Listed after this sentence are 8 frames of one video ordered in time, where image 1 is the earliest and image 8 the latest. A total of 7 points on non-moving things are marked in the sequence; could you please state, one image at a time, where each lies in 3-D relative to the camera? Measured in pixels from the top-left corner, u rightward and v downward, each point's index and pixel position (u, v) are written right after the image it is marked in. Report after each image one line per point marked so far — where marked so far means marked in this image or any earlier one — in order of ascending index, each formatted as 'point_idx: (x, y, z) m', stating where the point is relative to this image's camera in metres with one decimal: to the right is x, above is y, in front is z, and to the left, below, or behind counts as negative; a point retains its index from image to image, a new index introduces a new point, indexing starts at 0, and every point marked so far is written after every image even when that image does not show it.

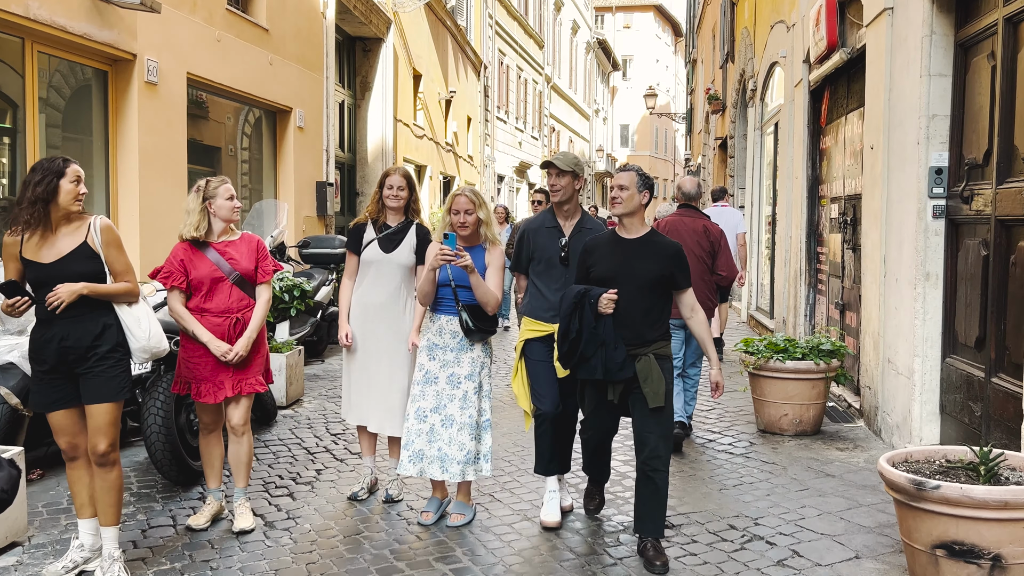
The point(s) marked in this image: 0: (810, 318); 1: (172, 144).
0: (+3.0, -0.3, +8.8) m
1: (-2.8, +1.2, +7.3) m
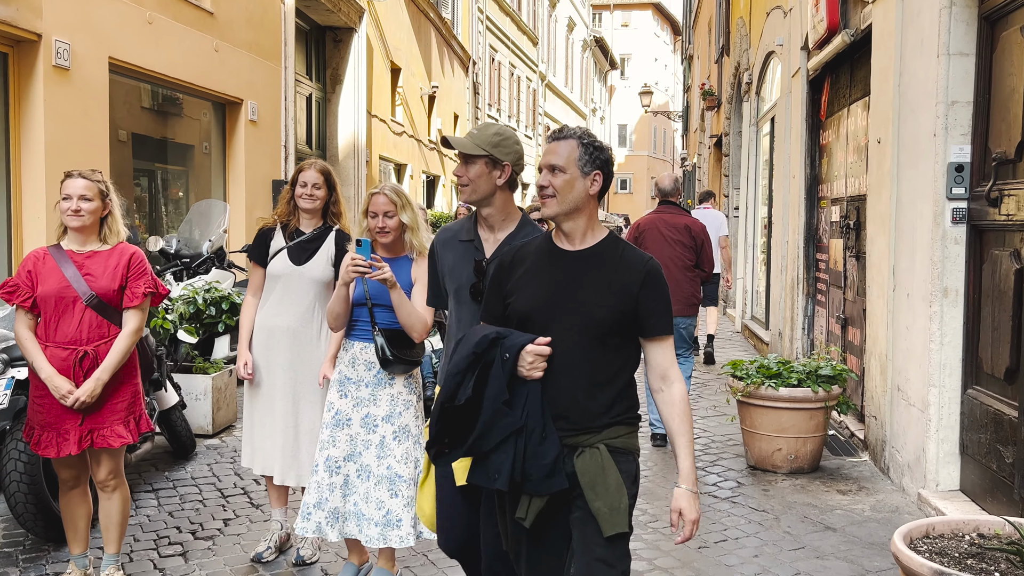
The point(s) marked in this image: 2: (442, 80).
0: (+2.7, -0.4, +8.0) m
1: (-3.1, +1.1, +6.5) m
2: (-1.6, +4.6, +19.5) m
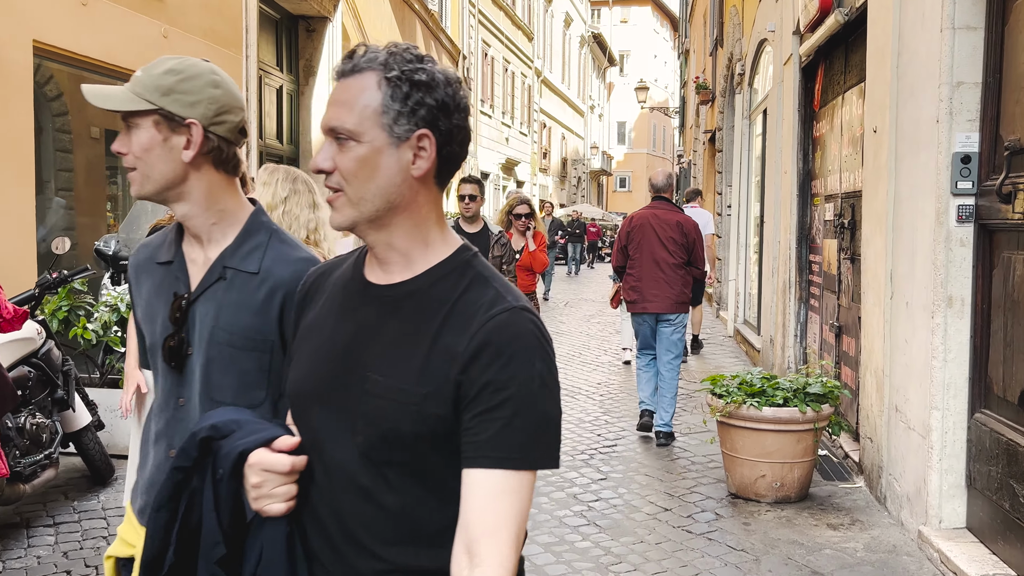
0: (+2.4, -0.4, +7.4) m
1: (-3.4, +1.1, +5.9) m
2: (-1.8, +4.6, +19.0) m
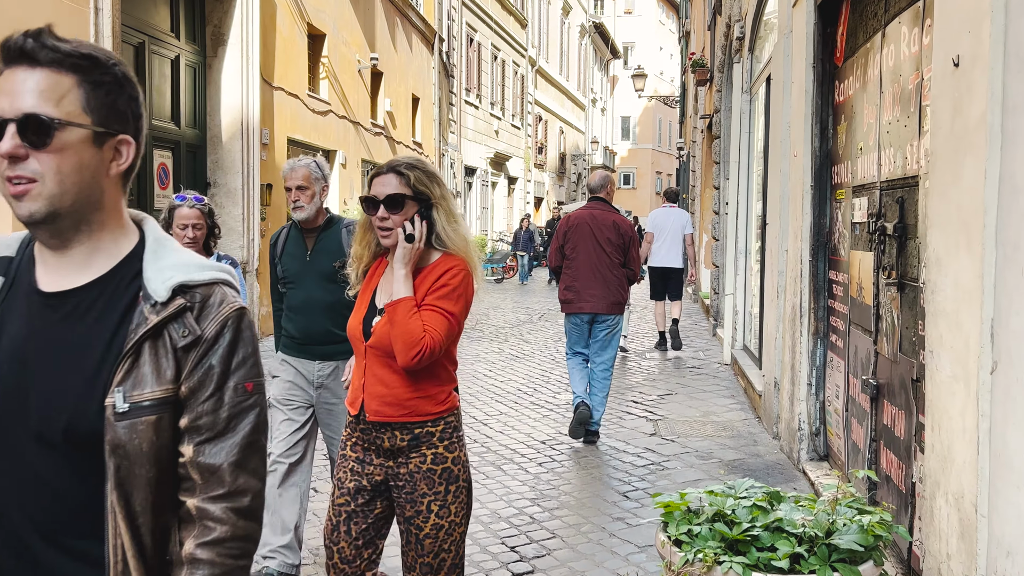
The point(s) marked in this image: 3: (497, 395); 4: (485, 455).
0: (+1.8, -0.6, +5.3) m
1: (-4.0, +0.9, +3.8) m
2: (-2.3, +4.5, +16.8) m
3: (-0.1, -0.9, +7.6) m
4: (-0.2, -1.1, +5.8) m
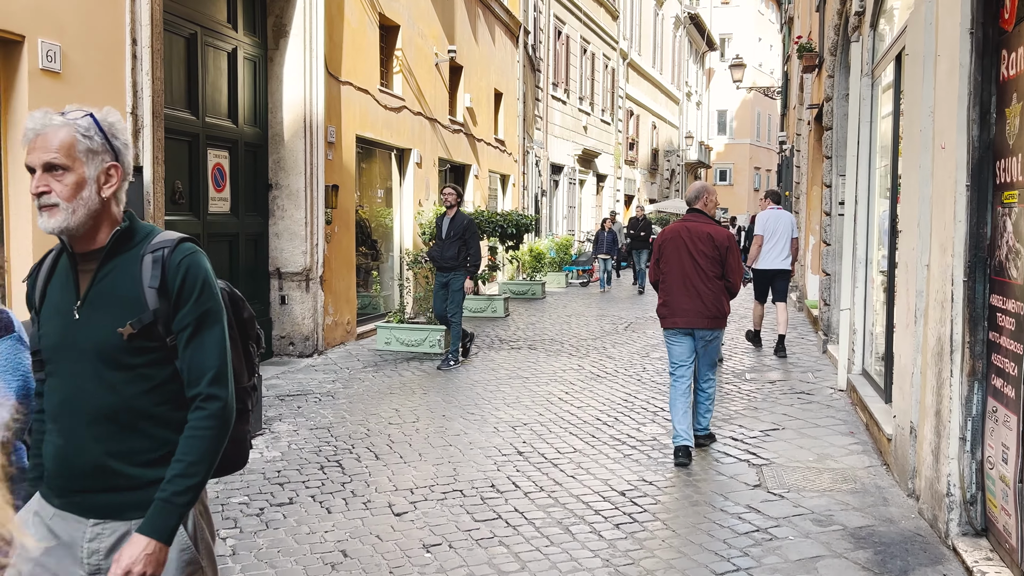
0: (+2.1, -0.7, +4.1) m
1: (-3.8, +0.8, +3.3) m
2: (-0.8, +4.4, +16.0) m
3: (+0.5, -1.0, +6.7) m
4: (+0.2, -1.2, +4.8) m
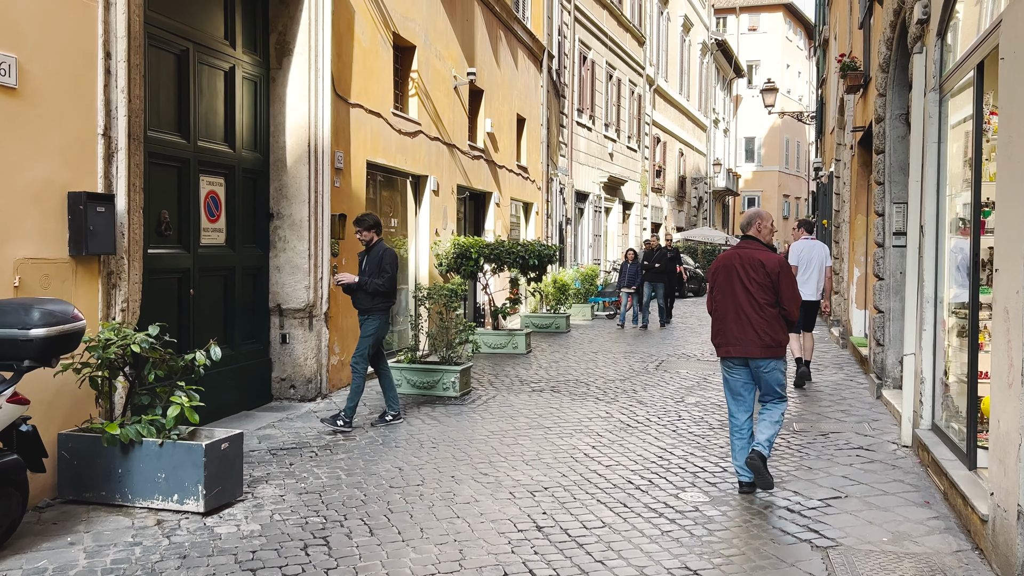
0: (+2.2, -1.0, +3.2) m
1: (-3.7, +0.6, +2.6) m
2: (-0.4, +3.8, +15.4) m
3: (+0.6, -1.3, +5.8) m
4: (+0.3, -1.4, +4.0) m
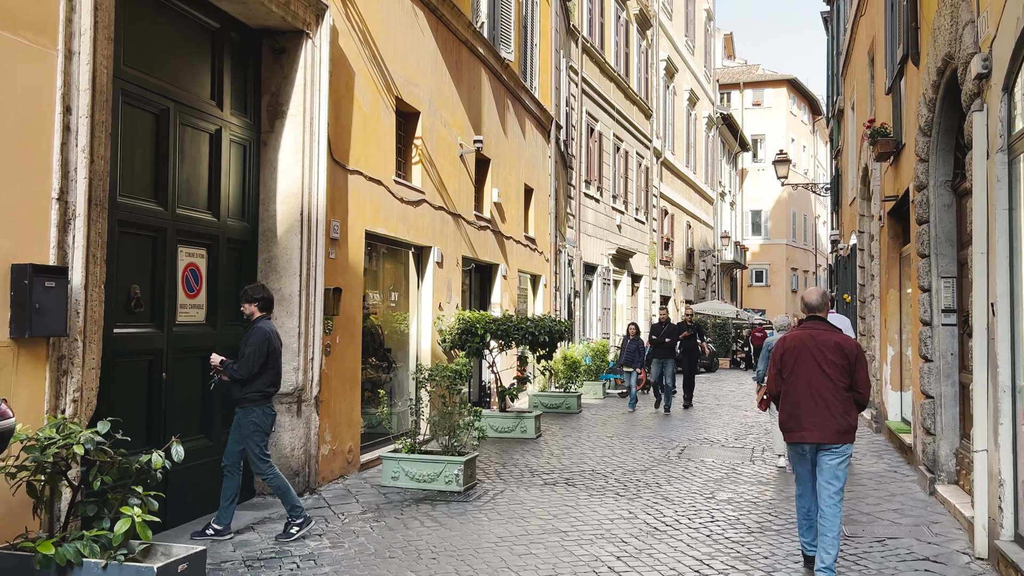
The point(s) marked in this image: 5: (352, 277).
0: (+2.3, -1.2, +2.3) m
1: (-3.7, +0.4, +1.8) m
2: (-0.2, +2.5, +14.8) m
3: (+0.7, -1.8, +4.9) m
4: (+0.4, -1.8, +3.0) m
5: (-1.7, +0.1, +9.2) m
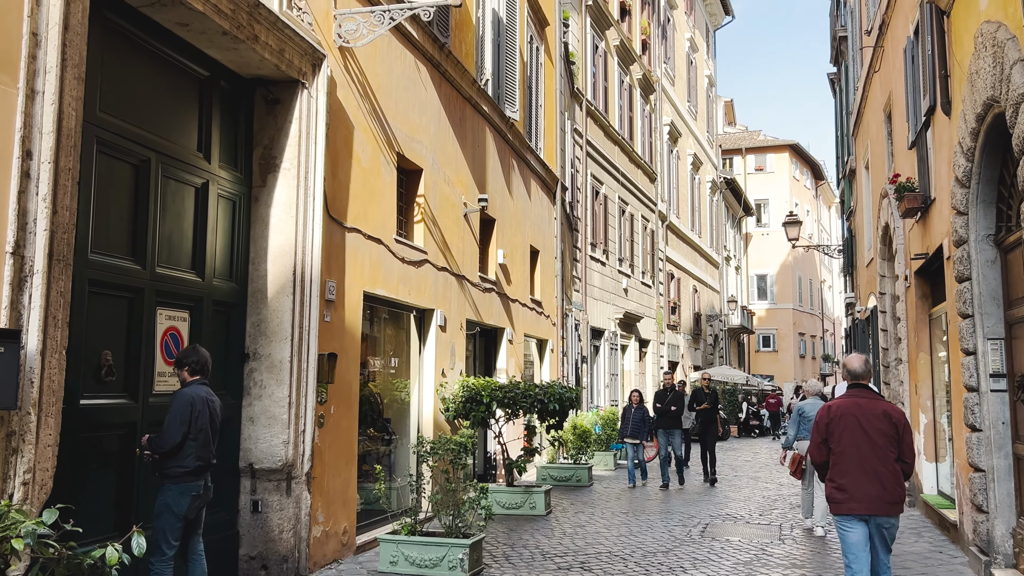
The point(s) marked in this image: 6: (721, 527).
0: (+2.3, -1.3, +1.6) m
1: (-3.6, +0.3, +1.3) m
2: (-0.1, +1.5, +14.3) m
3: (+0.7, -2.1, +4.1) m
4: (+0.4, -1.9, +2.3) m
5: (-1.6, -0.5, +8.6) m
6: (+2.3, -2.7, +9.8) m
